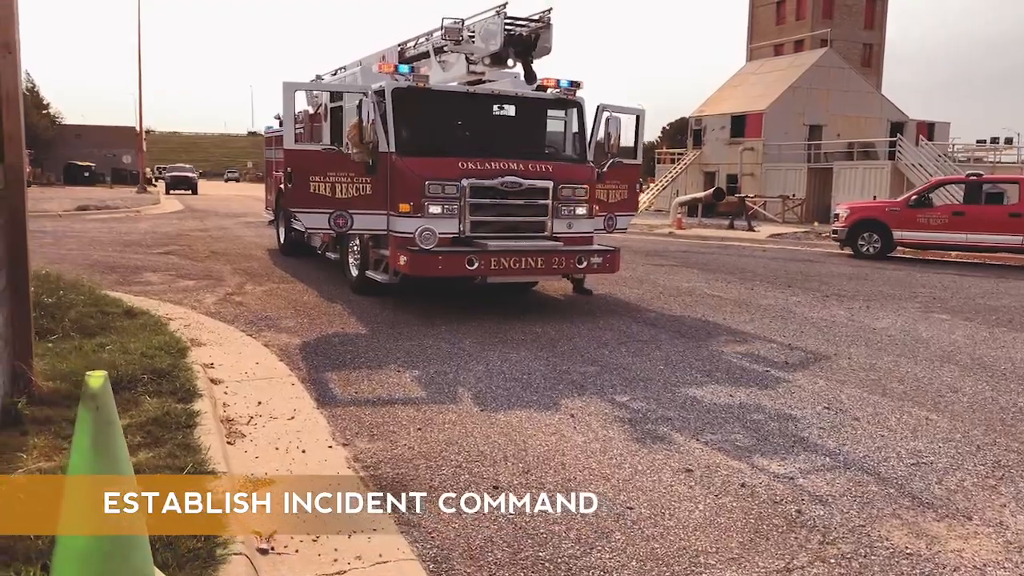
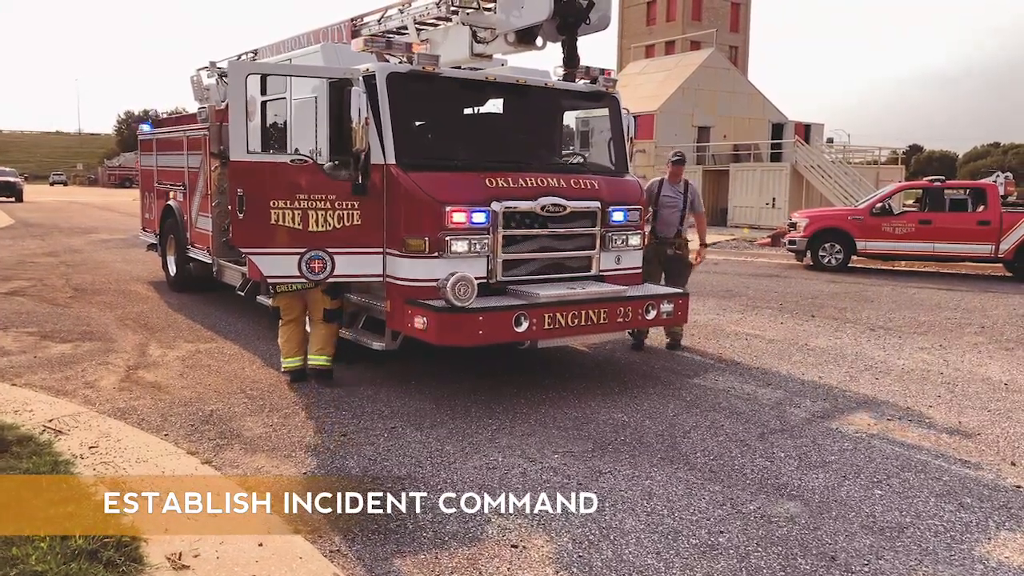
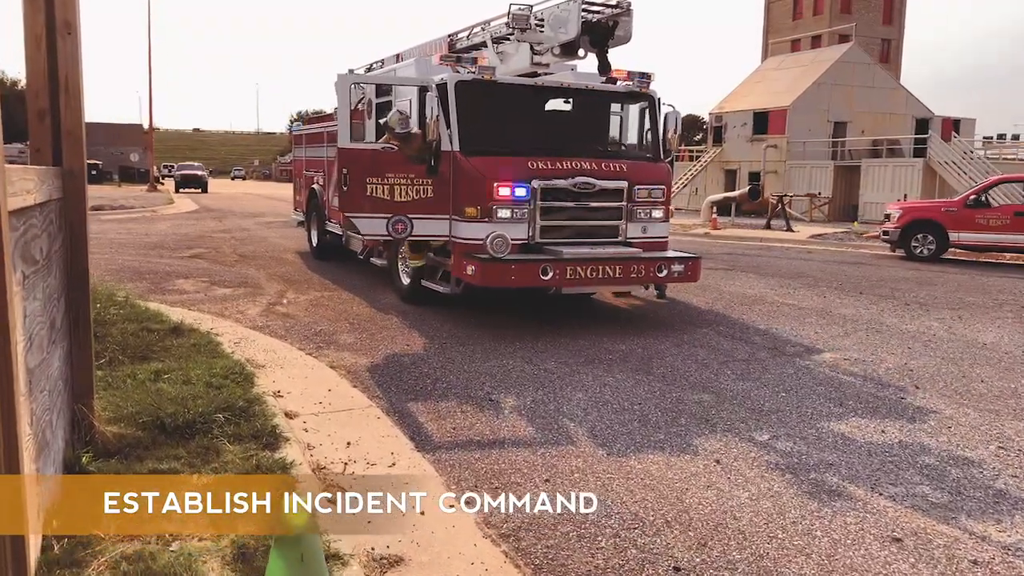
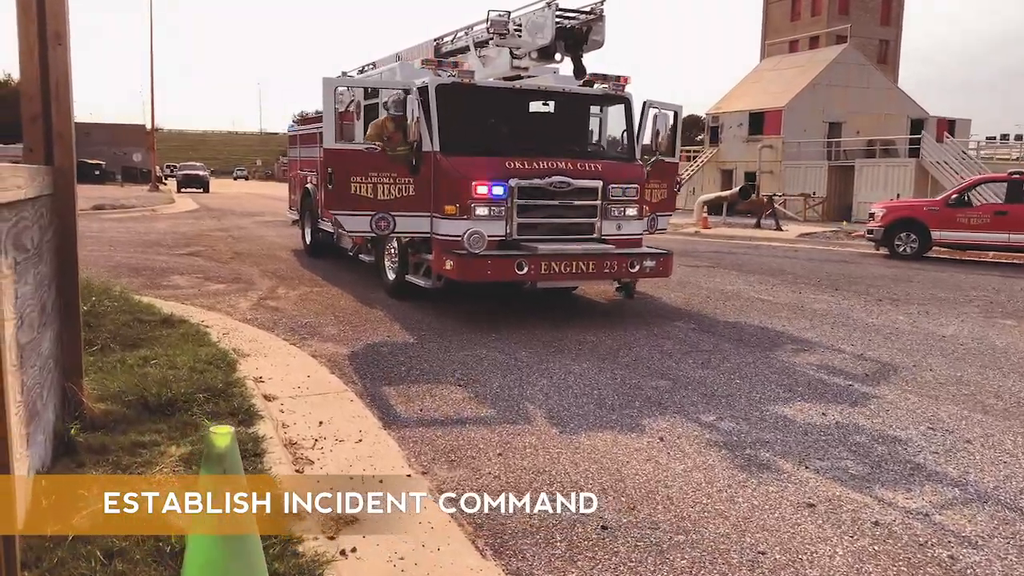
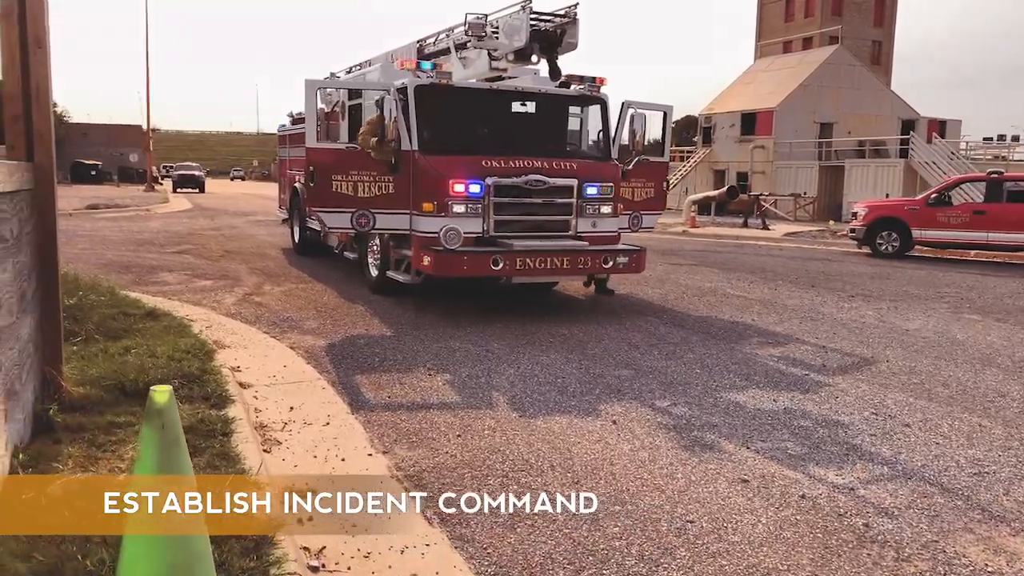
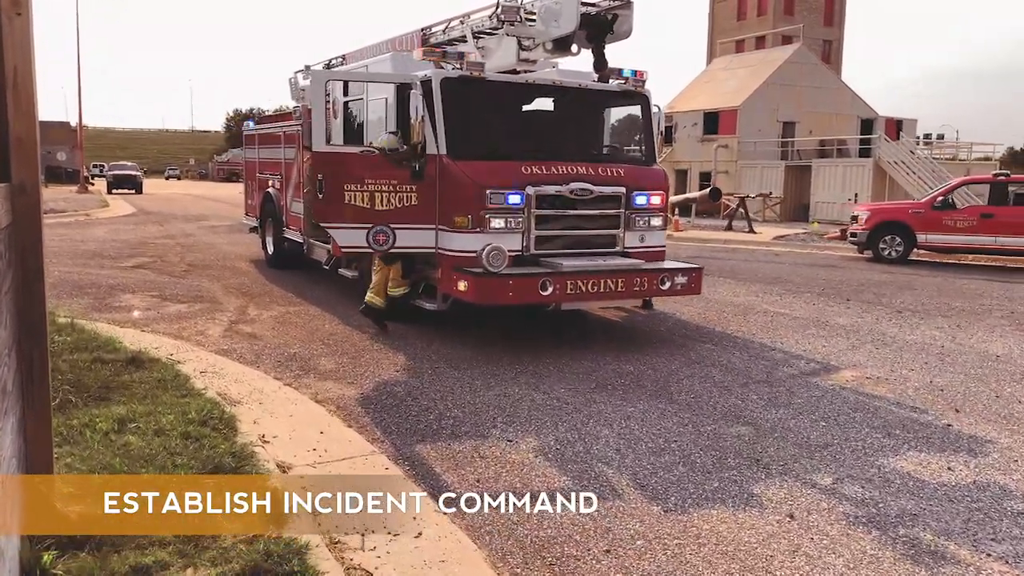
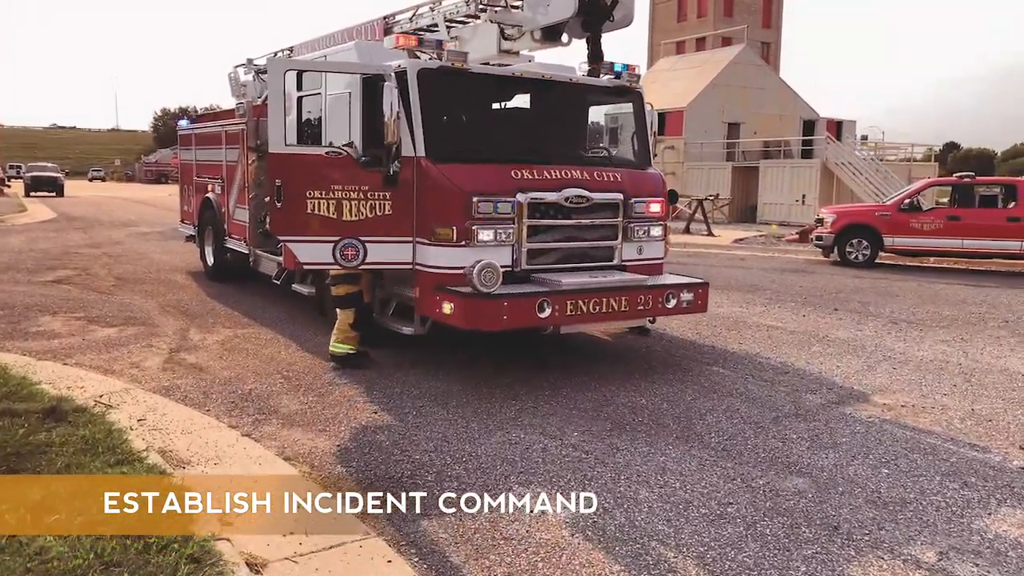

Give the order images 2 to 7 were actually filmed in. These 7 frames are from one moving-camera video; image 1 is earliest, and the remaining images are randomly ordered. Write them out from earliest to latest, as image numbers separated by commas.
5, 4, 3, 6, 7, 2
